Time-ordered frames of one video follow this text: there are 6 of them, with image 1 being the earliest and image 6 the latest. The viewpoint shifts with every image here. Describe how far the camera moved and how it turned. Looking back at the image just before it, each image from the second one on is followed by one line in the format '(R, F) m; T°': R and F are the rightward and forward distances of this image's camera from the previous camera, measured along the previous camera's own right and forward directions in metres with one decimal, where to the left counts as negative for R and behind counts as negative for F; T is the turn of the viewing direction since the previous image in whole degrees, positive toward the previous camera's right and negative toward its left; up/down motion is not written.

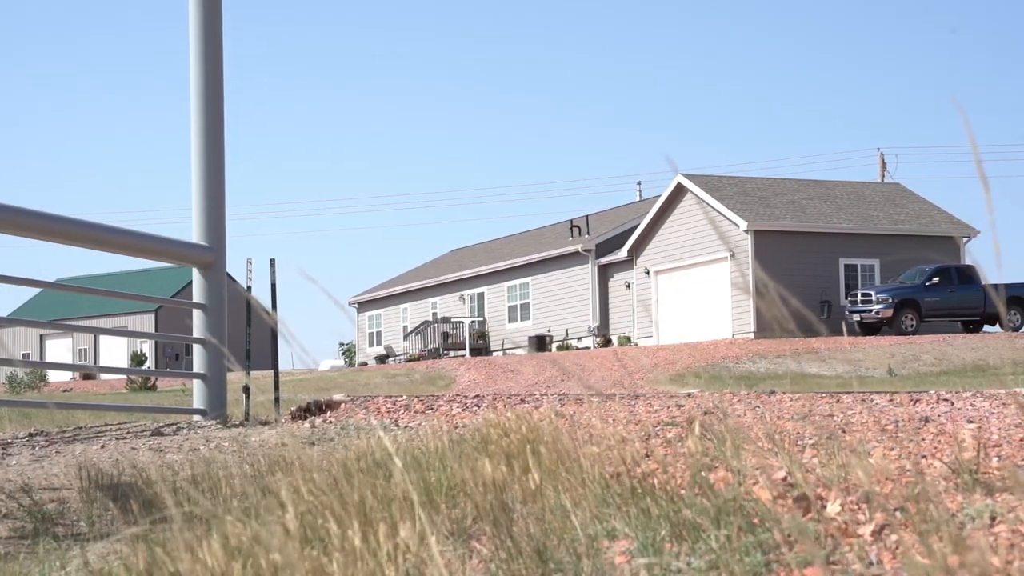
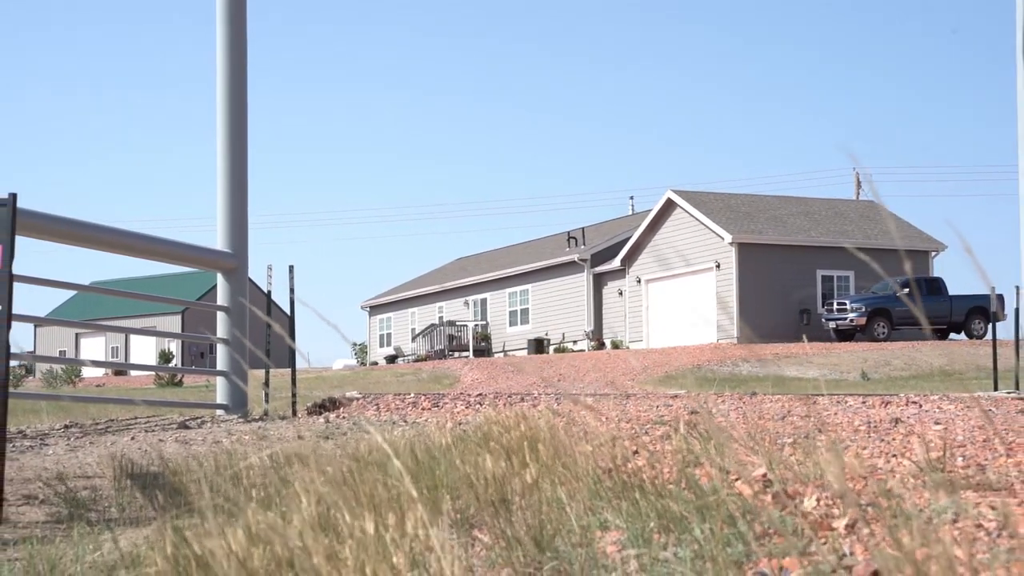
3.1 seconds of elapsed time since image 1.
(0.0, -0.3) m; 0°
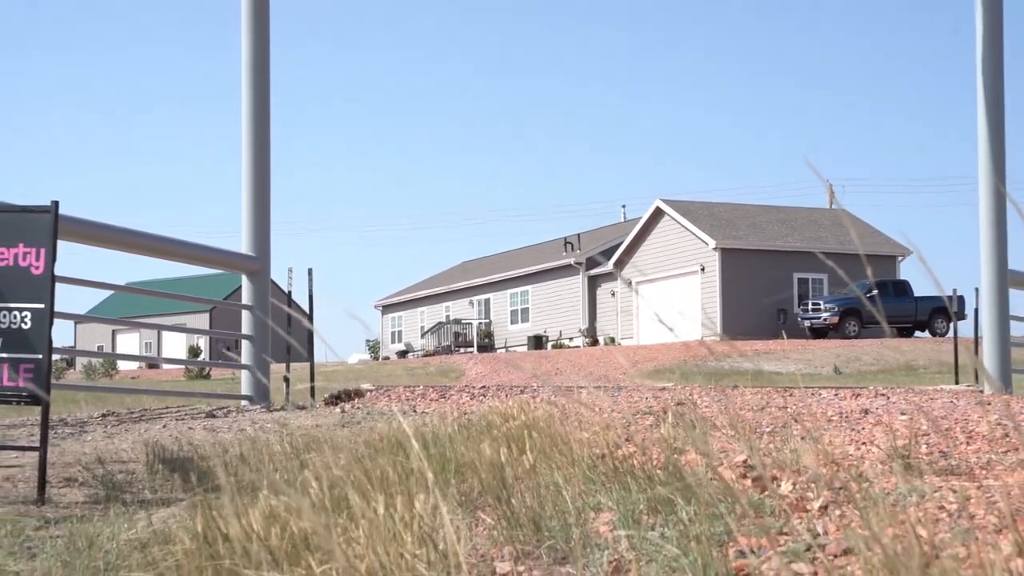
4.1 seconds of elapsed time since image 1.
(0.0, -0.4) m; 0°
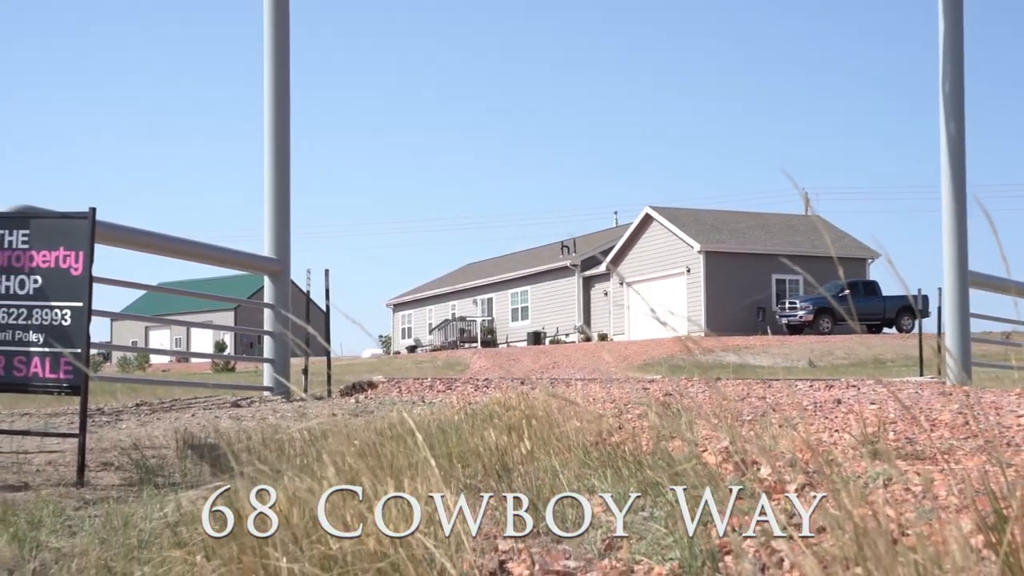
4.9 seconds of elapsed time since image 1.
(0.0, -0.4) m; 0°
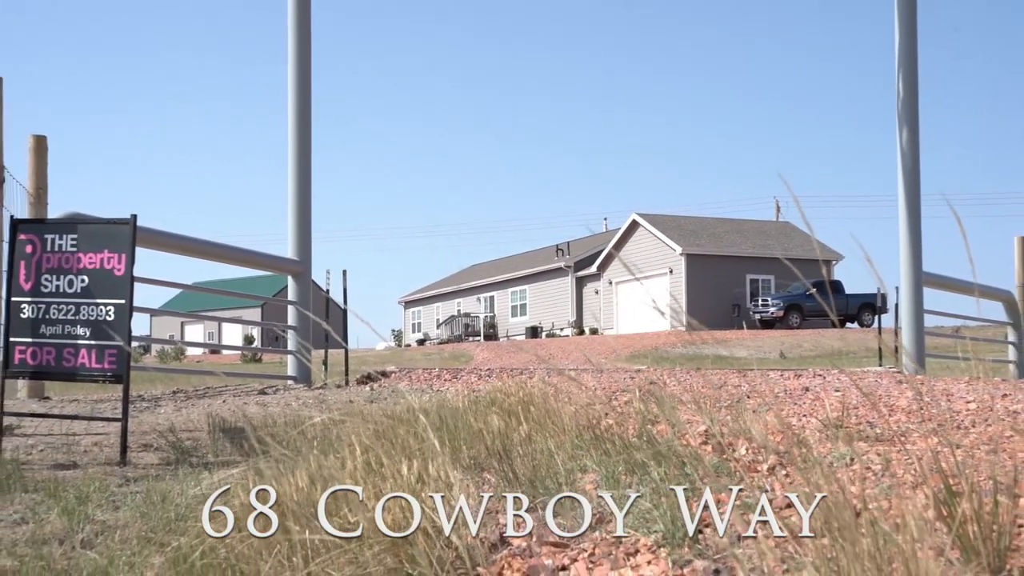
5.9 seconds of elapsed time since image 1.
(0.0, -0.6) m; 0°
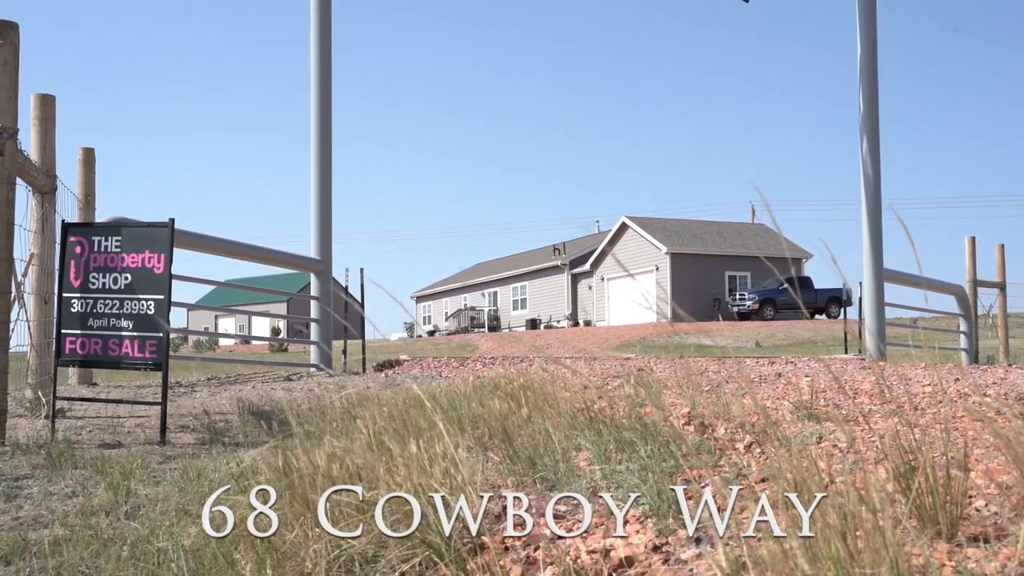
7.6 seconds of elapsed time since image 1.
(0.0, -0.6) m; 0°
